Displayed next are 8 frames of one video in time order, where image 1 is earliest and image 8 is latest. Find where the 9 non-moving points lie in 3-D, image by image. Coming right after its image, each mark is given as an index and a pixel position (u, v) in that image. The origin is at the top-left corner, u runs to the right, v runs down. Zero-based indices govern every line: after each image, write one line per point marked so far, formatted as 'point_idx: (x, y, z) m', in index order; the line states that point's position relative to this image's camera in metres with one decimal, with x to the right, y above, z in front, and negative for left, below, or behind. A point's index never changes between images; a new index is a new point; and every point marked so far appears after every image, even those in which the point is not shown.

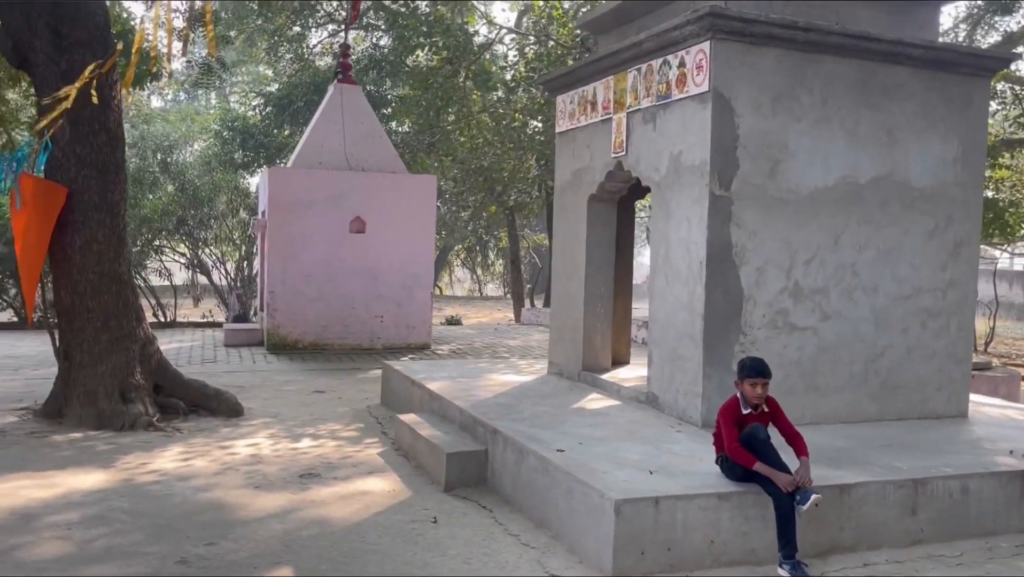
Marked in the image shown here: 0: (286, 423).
0: (-2.1, -1.2, +7.7) m
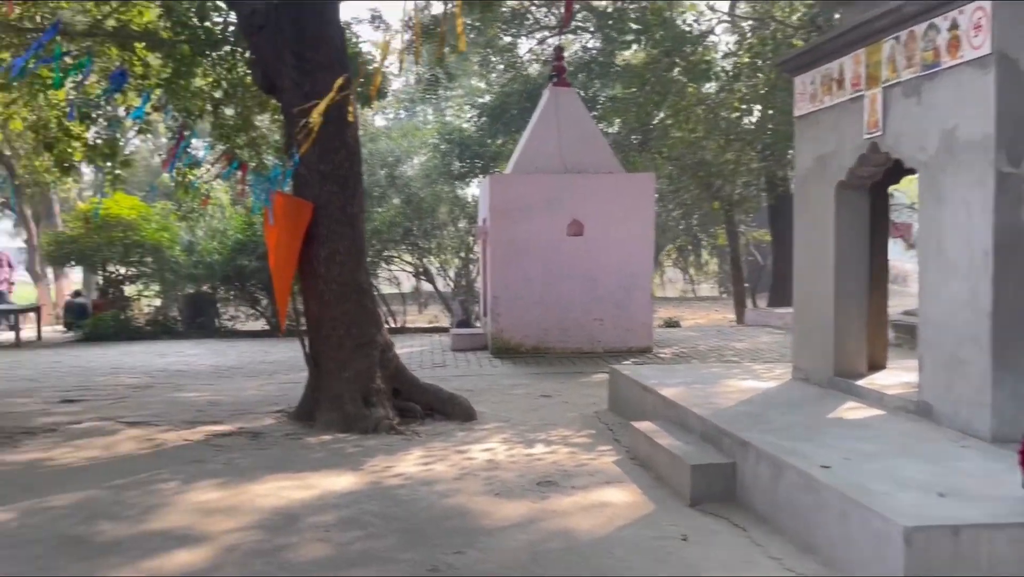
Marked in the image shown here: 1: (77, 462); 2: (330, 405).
0: (+0.1, -1.3, +7.7) m
1: (-3.2, -1.3, +6.3) m
2: (-1.6, -1.0, +7.6) m
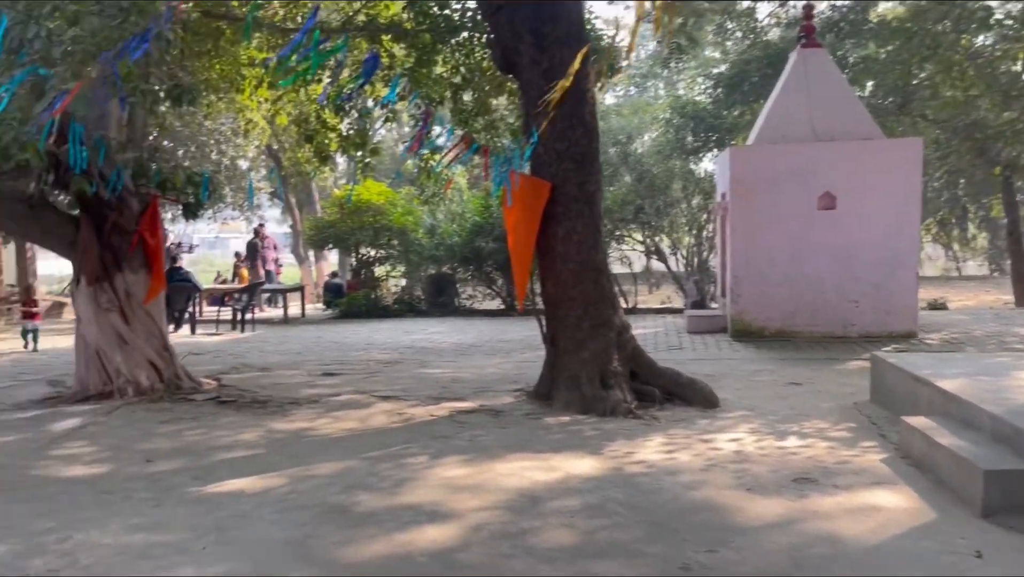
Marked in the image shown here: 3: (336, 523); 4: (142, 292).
0: (+2.1, -1.1, +7.2) m
1: (-1.4, -1.1, +6.7) m
2: (+0.5, -0.9, +7.5) m
3: (-1.0, -1.3, +4.6) m
4: (-3.6, 0.0, +8.2) m
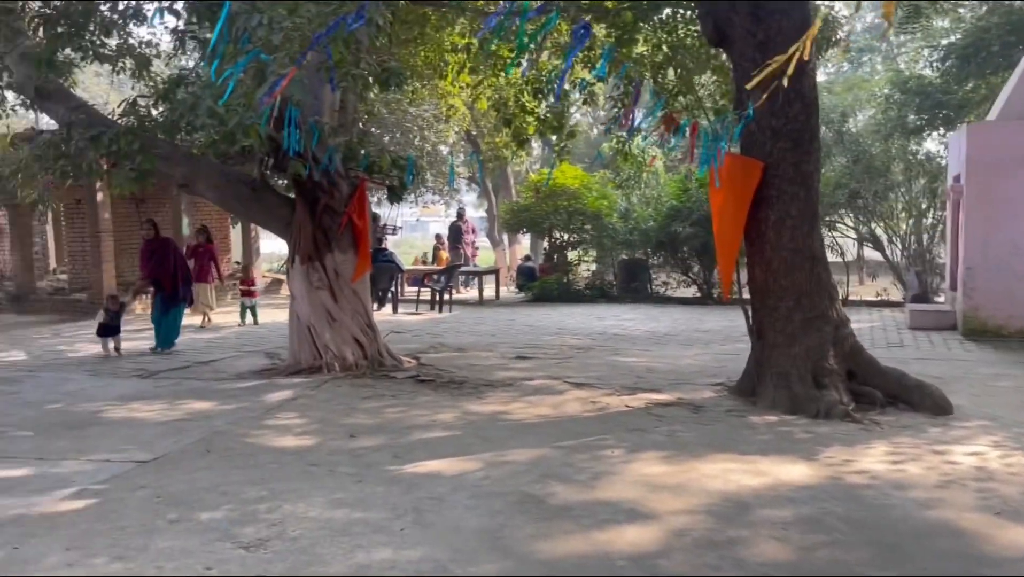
0: (+3.7, -1.1, +6.3) m
1: (+0.1, -1.0, +6.6) m
2: (+2.2, -0.8, +7.0) m
3: (+0.1, -1.2, +4.5) m
4: (-1.6, +0.2, +8.5) m
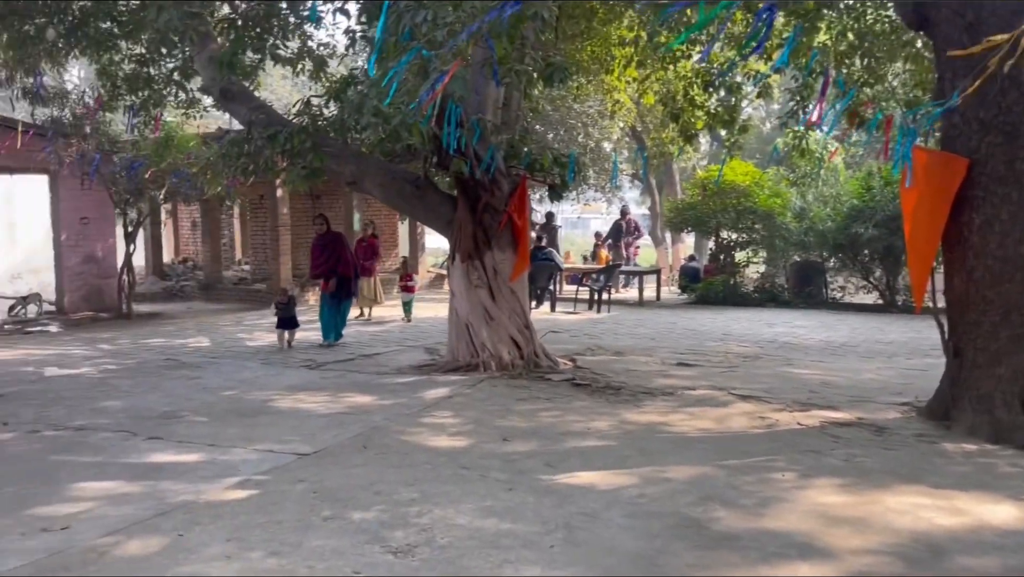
0: (+4.7, -1.2, +5.2) m
1: (+1.3, -1.1, +6.2) m
2: (+3.4, -0.9, +6.2) m
3: (+0.9, -1.2, +4.1) m
4: (0.0, +0.2, +8.4) m
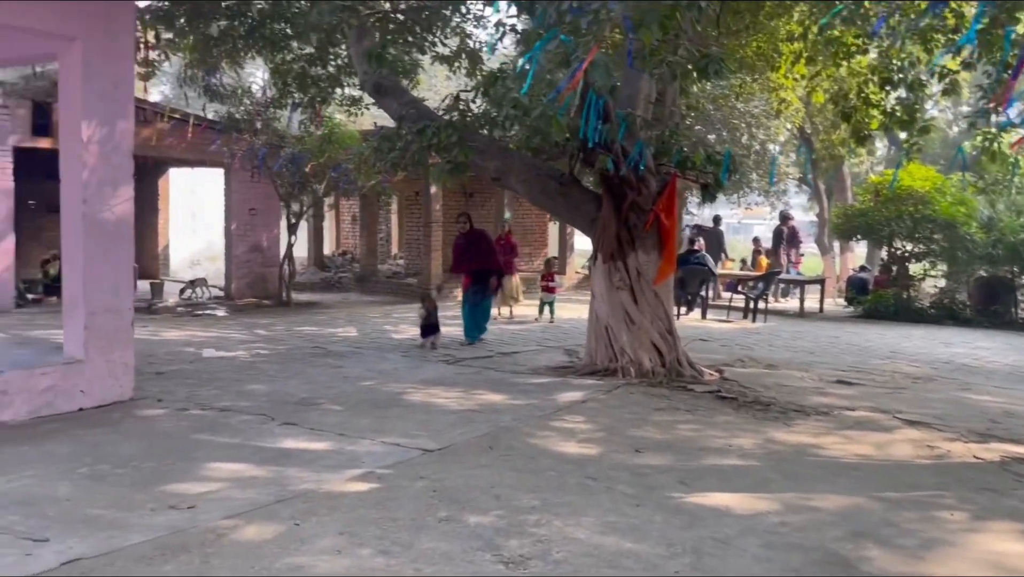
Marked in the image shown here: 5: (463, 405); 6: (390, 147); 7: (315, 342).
0: (+5.4, -1.4, +4.0) m
1: (+2.2, -1.1, +5.6) m
2: (+4.3, -1.0, +5.2) m
3: (+1.4, -1.3, +3.7) m
4: (+1.4, +0.1, +8.1) m
5: (-0.4, -0.9, +6.6) m
6: (-1.2, +1.4, +8.3) m
7: (-2.2, -0.6, +9.5) m
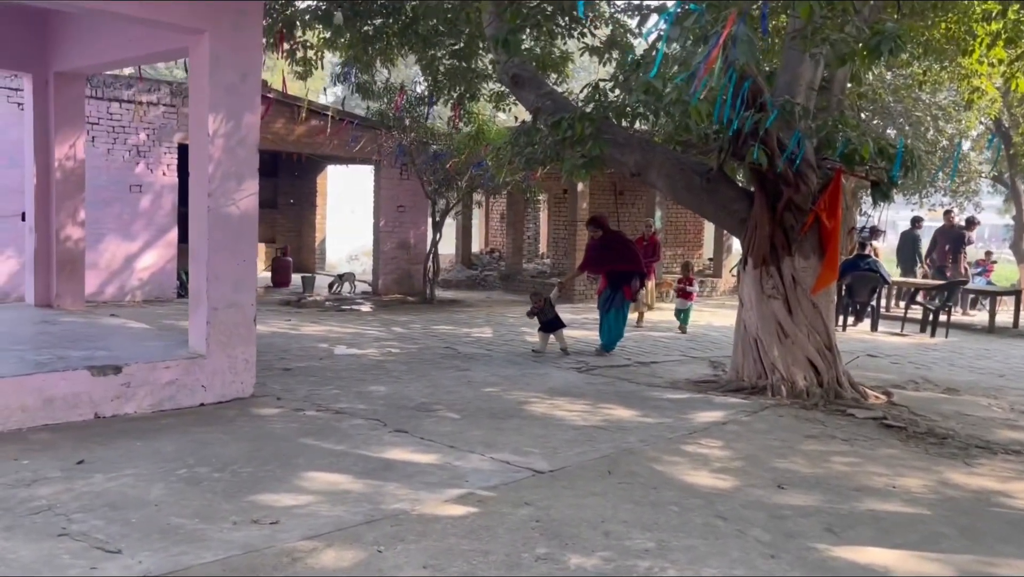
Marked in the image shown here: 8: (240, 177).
0: (+5.7, -1.6, +2.5) m
1: (+2.9, -1.2, +4.7) m
2: (+4.8, -1.2, +3.9) m
3: (+1.7, -1.3, +2.9) m
4: (+2.5, +0.1, +7.2) m
5: (+0.5, -0.9, +6.1) m
6: (+0.1, +1.4, +7.9) m
7: (-0.7, -0.6, +9.3) m
8: (-2.0, +0.8, +6.1) m
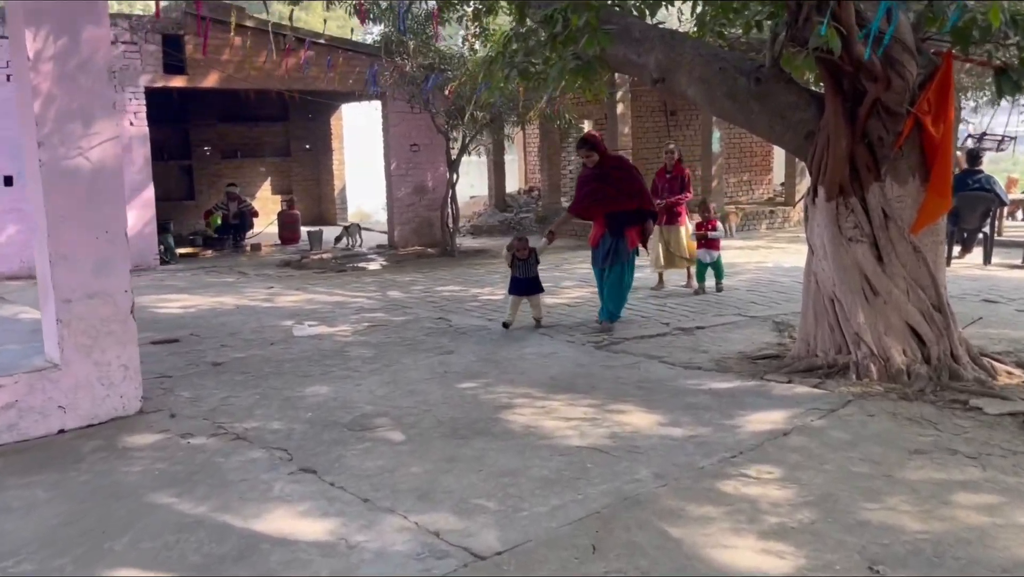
0: (+5.2, -1.4, +0.2) m
1: (+2.6, -1.0, +2.6) m
2: (+4.5, -0.9, +1.7) m
3: (+1.3, -1.3, +1.0) m
4: (+2.4, +0.4, +5.1) m
5: (+0.4, -0.7, +4.2) m
6: (0.0, +1.7, +5.9) m
7: (-0.6, -0.2, +7.5) m
8: (-2.2, +0.9, +4.4) m
